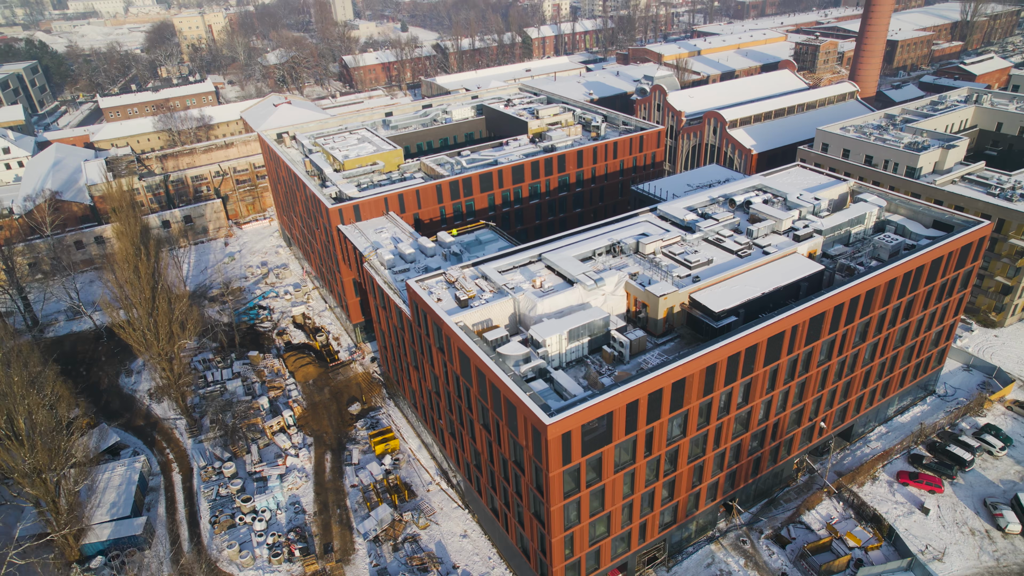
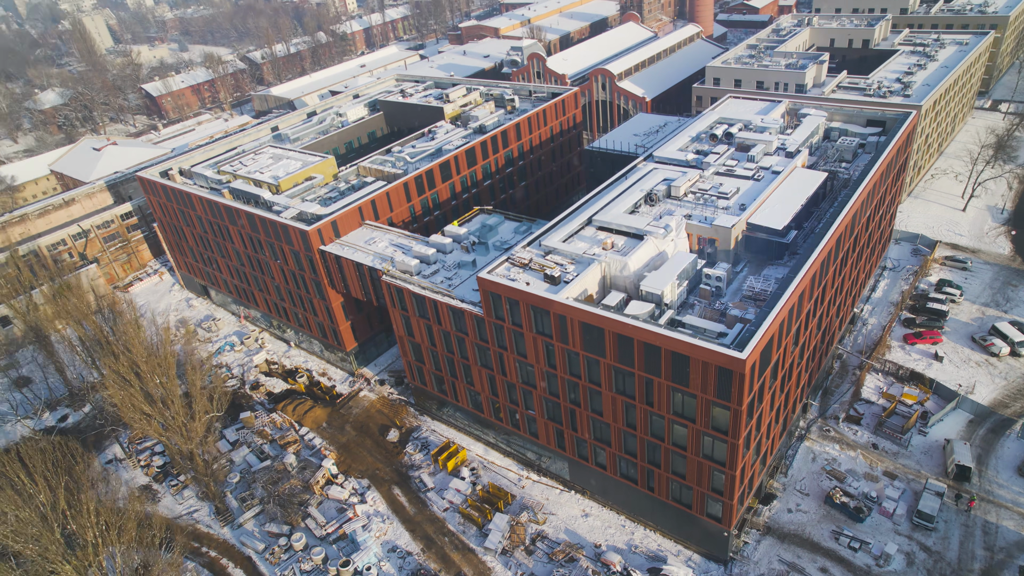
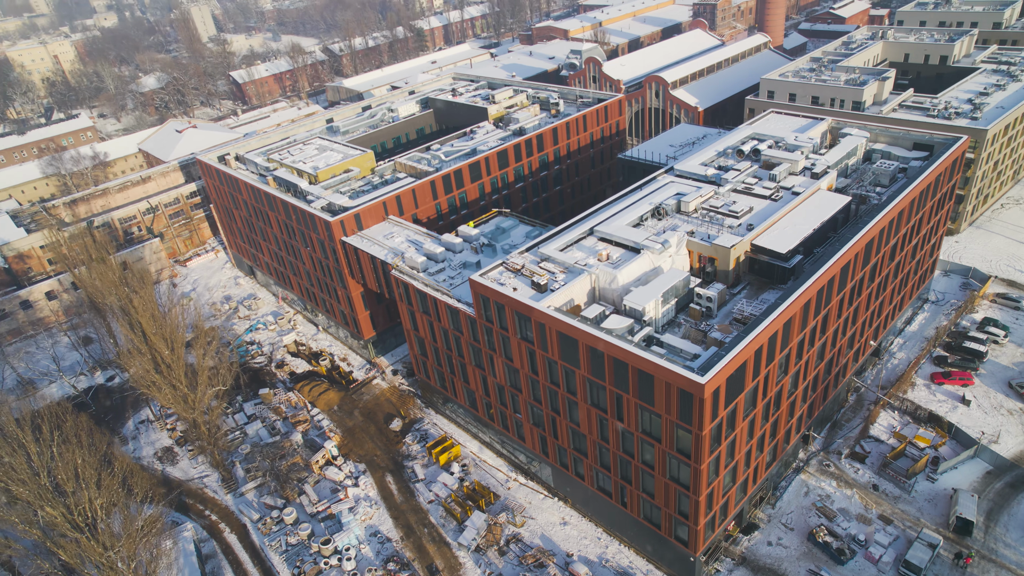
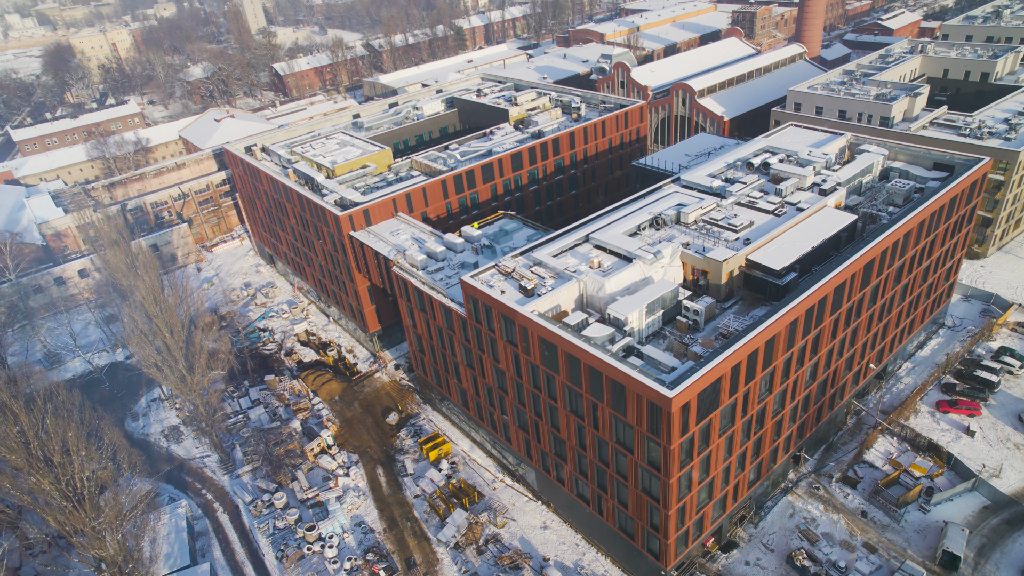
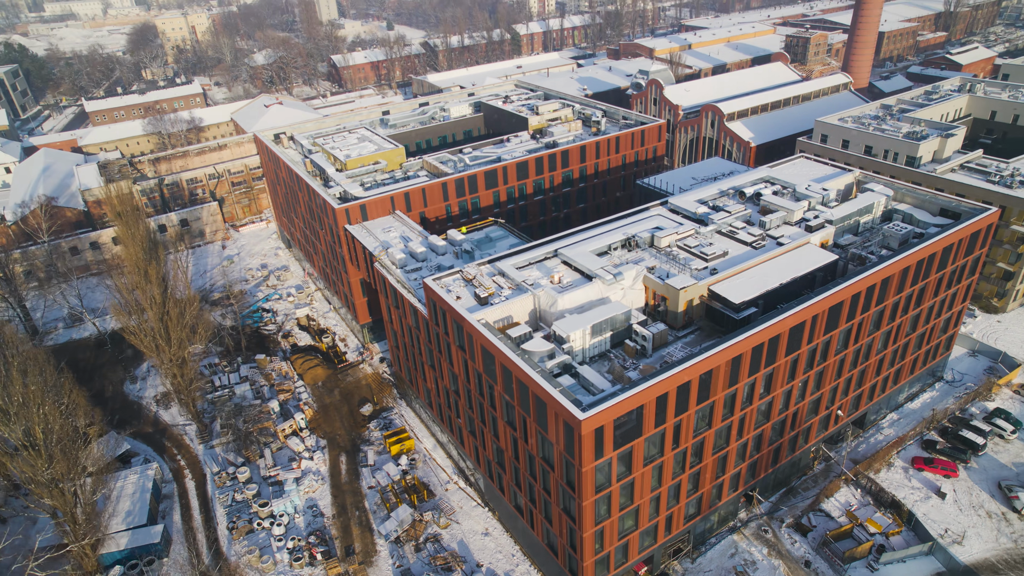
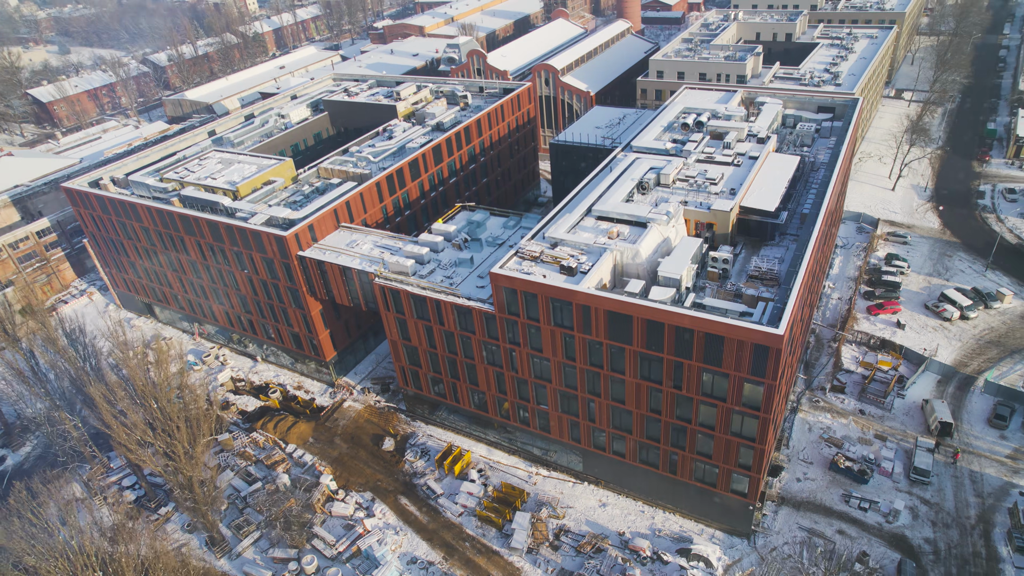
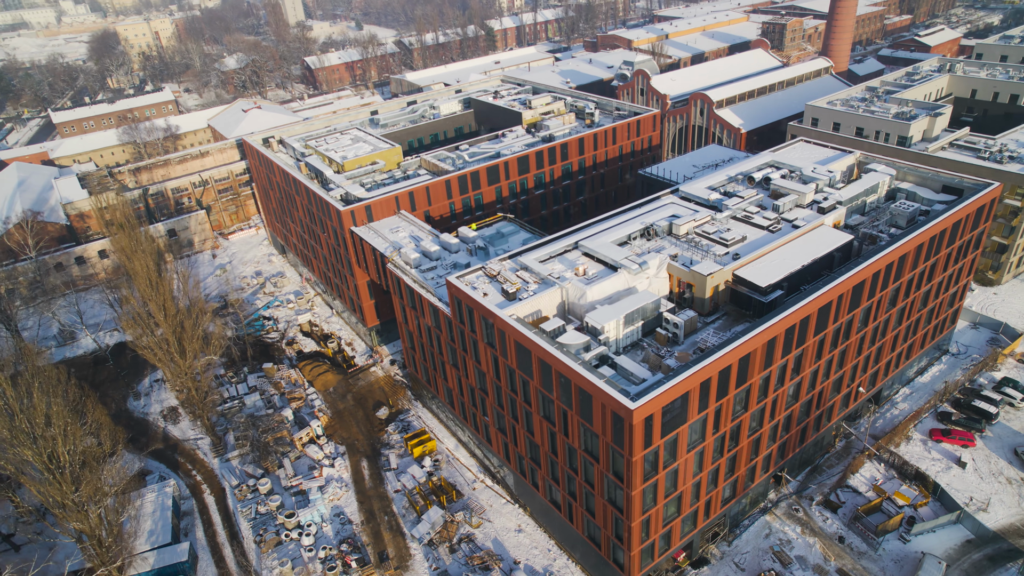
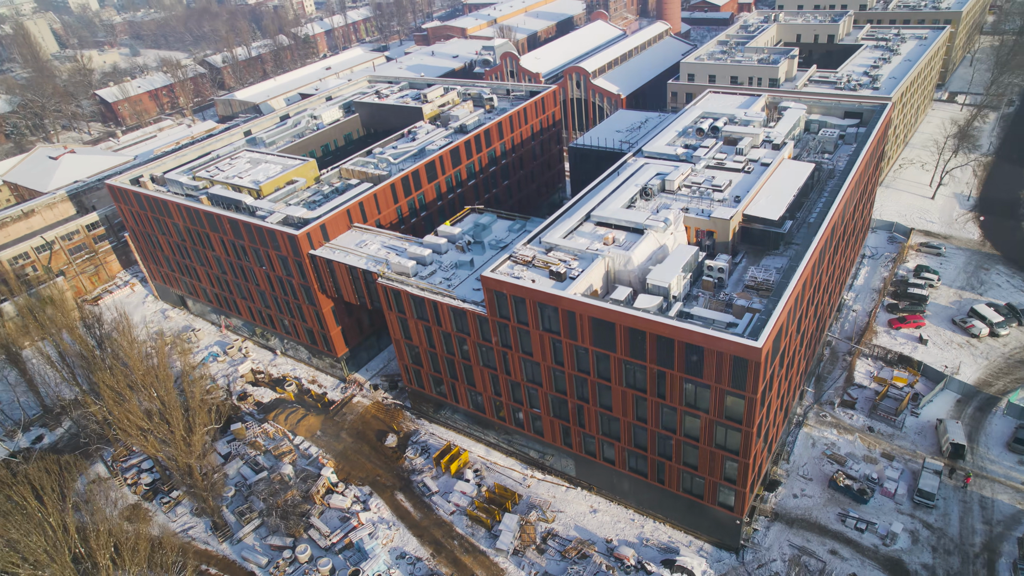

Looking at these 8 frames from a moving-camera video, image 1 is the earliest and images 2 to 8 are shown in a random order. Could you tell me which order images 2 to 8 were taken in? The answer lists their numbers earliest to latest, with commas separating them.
7, 8, 6, 2, 3, 4, 5
